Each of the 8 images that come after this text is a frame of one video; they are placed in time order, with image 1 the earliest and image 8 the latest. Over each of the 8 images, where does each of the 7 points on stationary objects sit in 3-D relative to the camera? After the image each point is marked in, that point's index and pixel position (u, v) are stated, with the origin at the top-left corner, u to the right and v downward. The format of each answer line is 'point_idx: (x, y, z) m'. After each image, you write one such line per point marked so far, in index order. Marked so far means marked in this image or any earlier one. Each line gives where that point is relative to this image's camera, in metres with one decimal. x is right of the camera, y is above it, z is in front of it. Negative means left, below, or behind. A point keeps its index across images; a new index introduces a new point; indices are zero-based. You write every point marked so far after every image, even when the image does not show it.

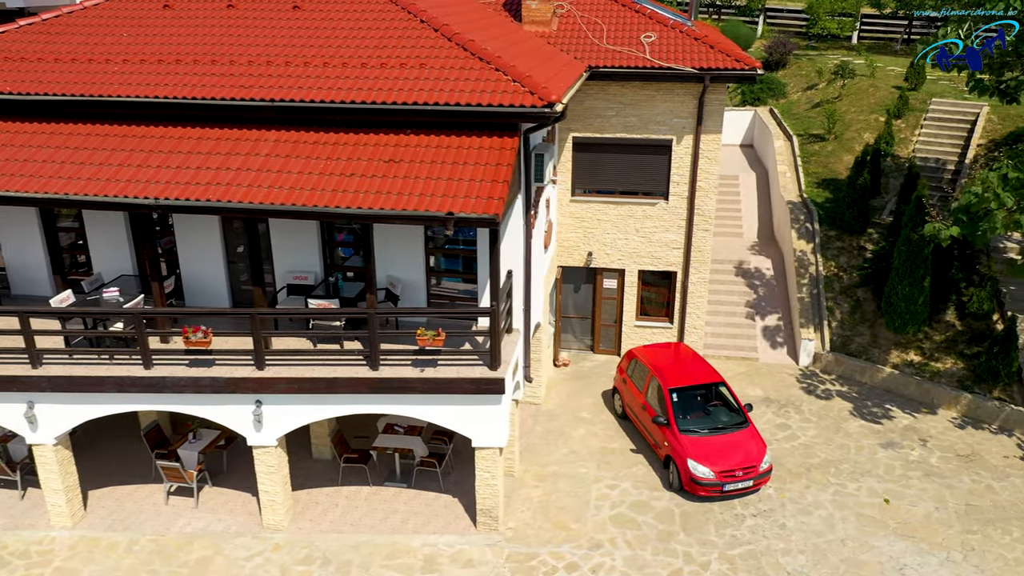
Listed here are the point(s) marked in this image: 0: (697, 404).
0: (+2.4, -1.5, +13.4) m
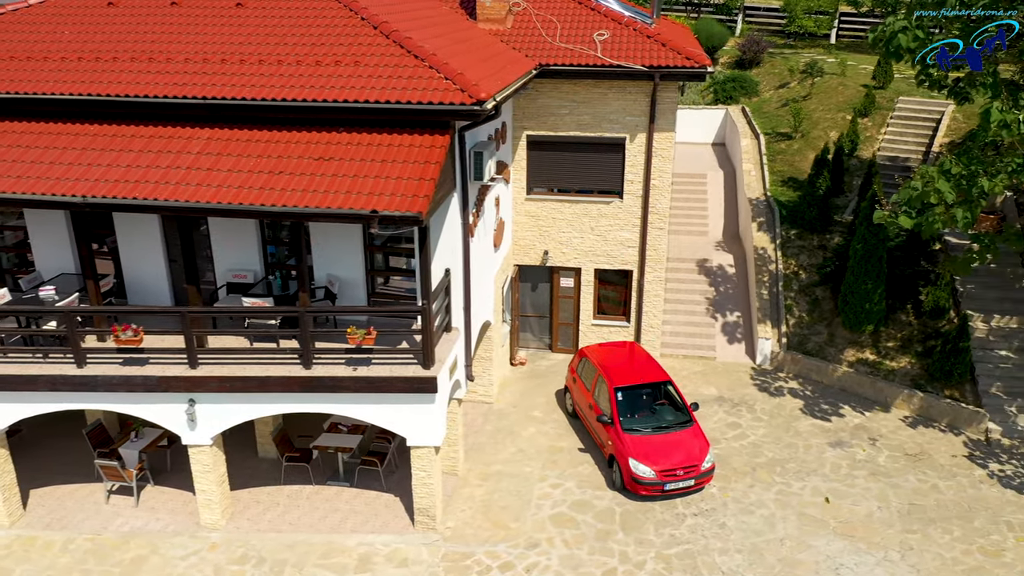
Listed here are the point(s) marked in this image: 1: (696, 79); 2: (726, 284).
0: (+1.7, -1.5, +13.4) m
1: (+2.6, +3.0, +14.5) m
2: (+3.9, +0.1, +18.5) m
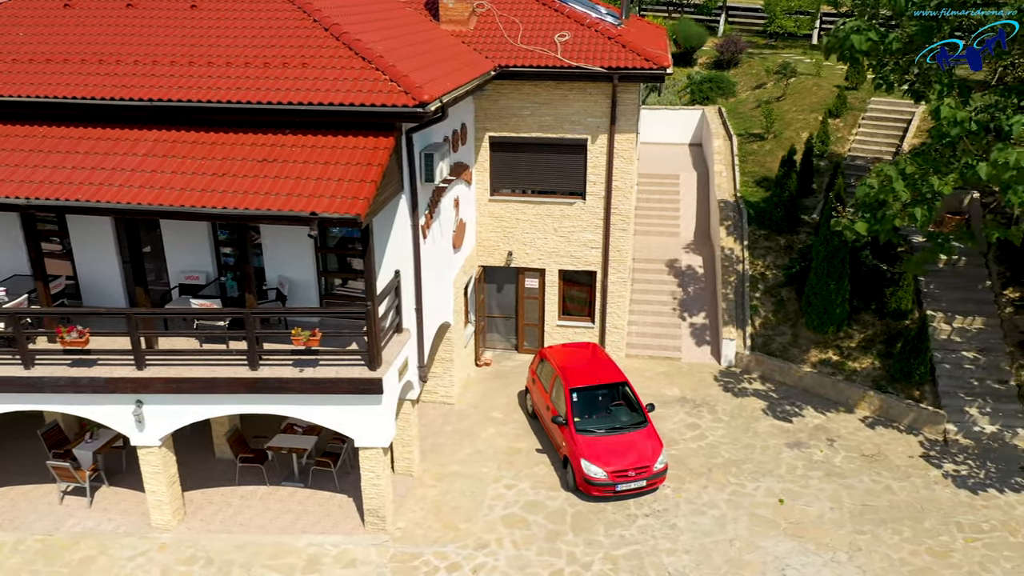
0: (+1.1, -1.5, +13.4) m
1: (+2.1, +3.0, +14.5) m
2: (+3.4, +0.1, +18.6) m
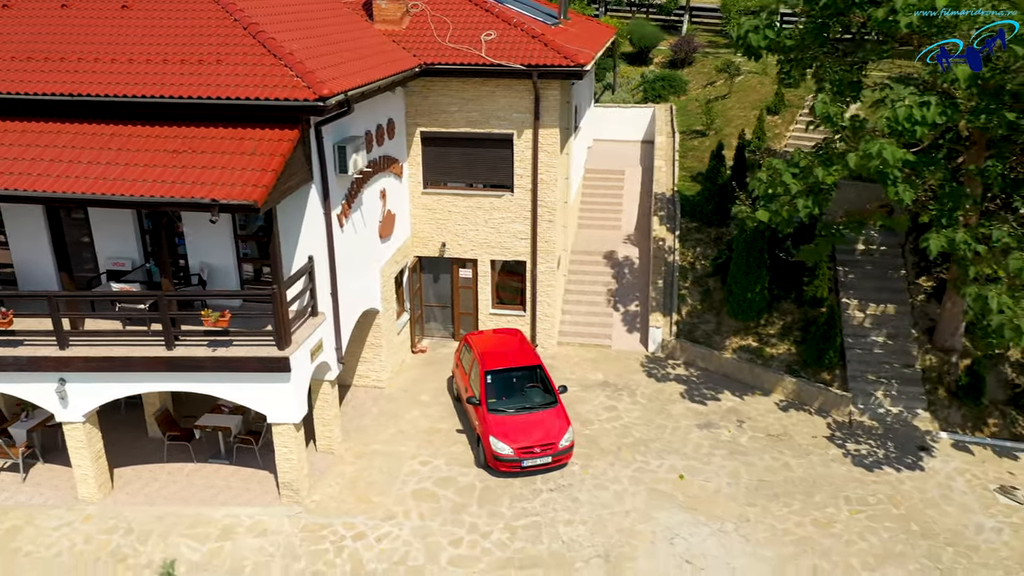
0: (0.0, -1.3, +14.0) m
1: (+0.9, +3.2, +15.2) m
2: (+2.2, +0.2, +19.2) m
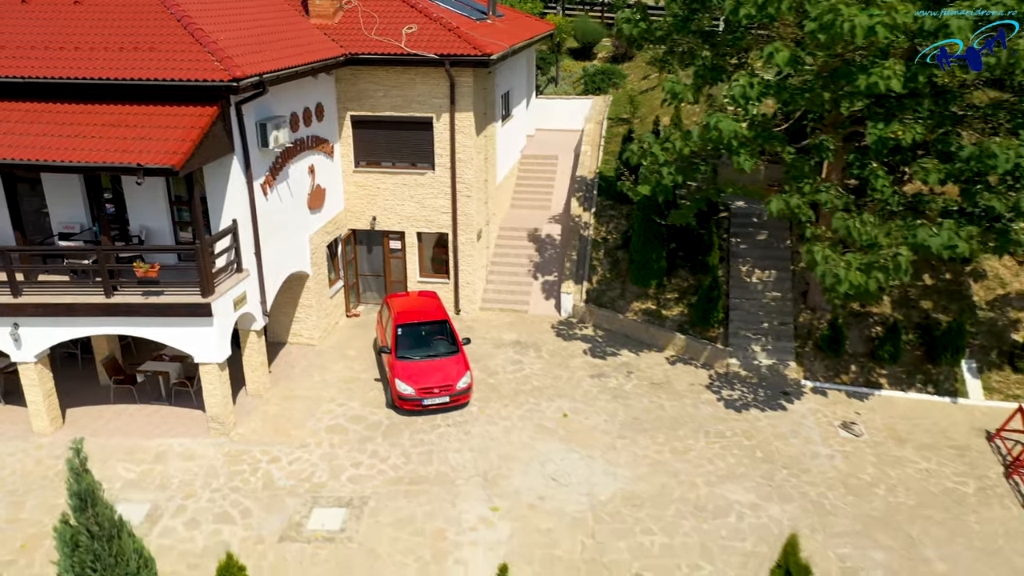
0: (-1.4, -0.8, +15.8) m
1: (-0.5, +3.7, +17.0) m
2: (+0.8, +0.8, +21.0) m
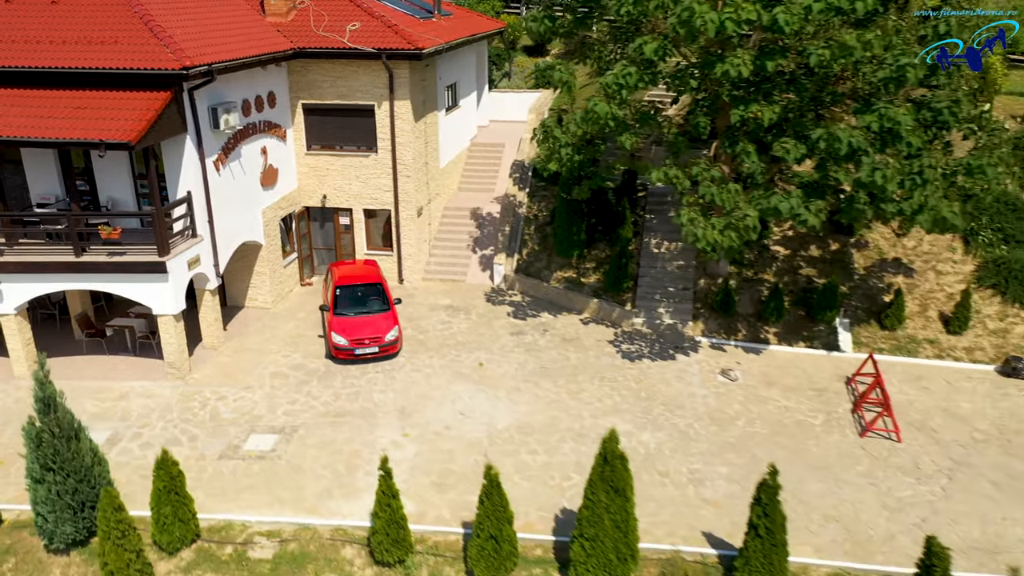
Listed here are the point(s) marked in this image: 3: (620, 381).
0: (-2.8, -0.2, +18.0) m
1: (-1.8, +4.3, +19.1) m
2: (-0.5, +1.4, +23.2) m
3: (+1.8, -1.5, +16.6) m
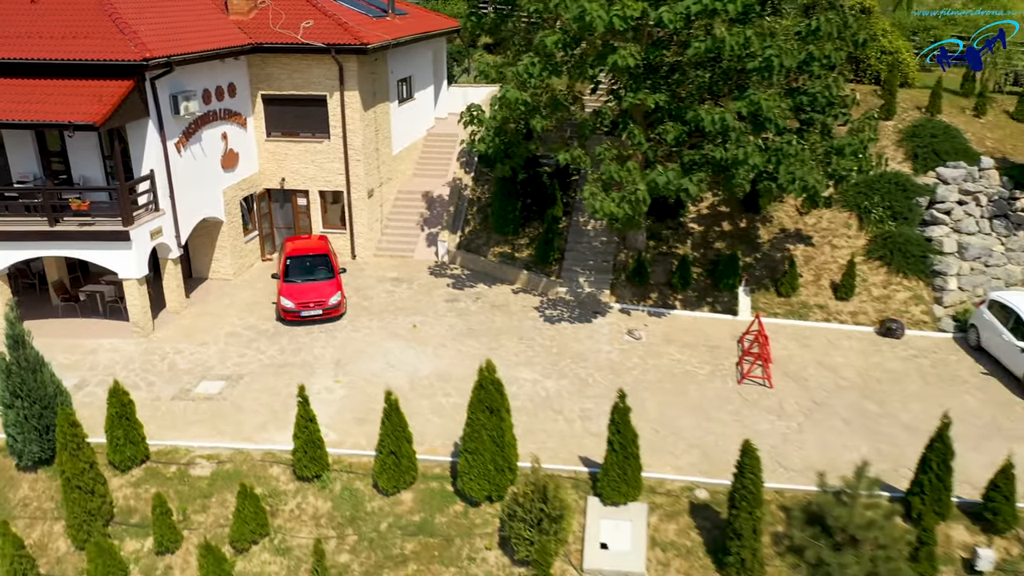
0: (-4.1, +0.4, +20.0) m
1: (-3.2, +4.9, +21.1) m
2: (-1.8, +2.0, +25.2) m
3: (+0.5, -0.9, +18.6) m
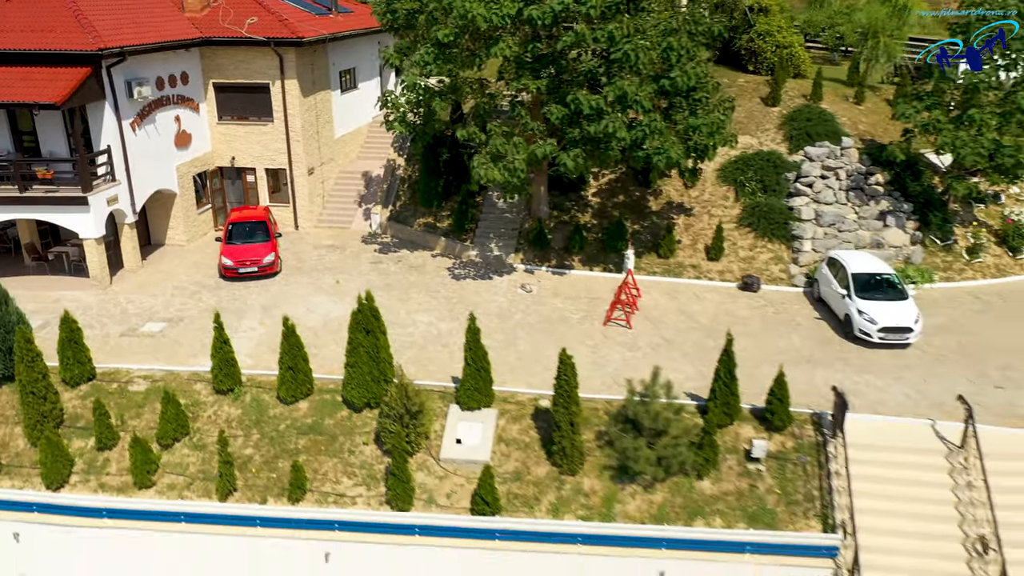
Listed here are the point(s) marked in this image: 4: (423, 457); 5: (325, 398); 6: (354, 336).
0: (-6.0, +1.3, +22.9) m
1: (-5.1, +5.8, +24.1) m
2: (-3.8, +2.8, +28.1) m
3: (-1.5, -0.1, +21.6) m
4: (-1.3, -2.6, +15.3) m
5: (-3.0, -1.8, +16.5) m
6: (-2.4, -0.7, +15.6) m
